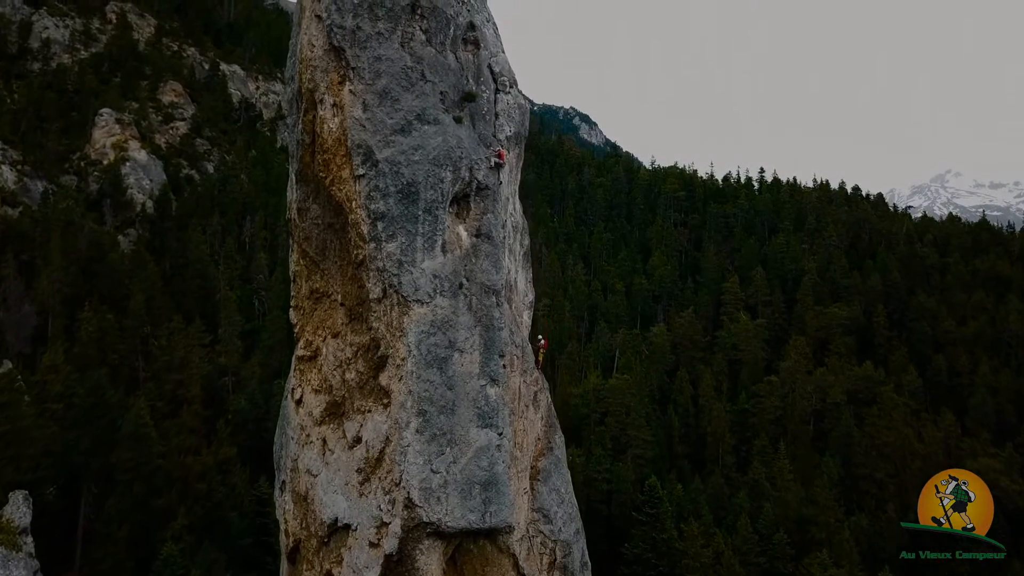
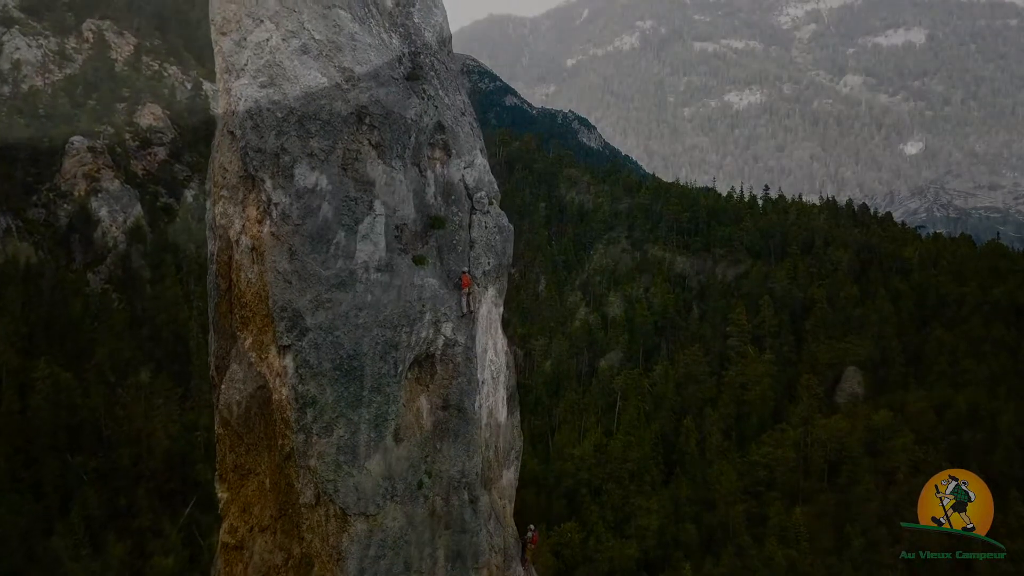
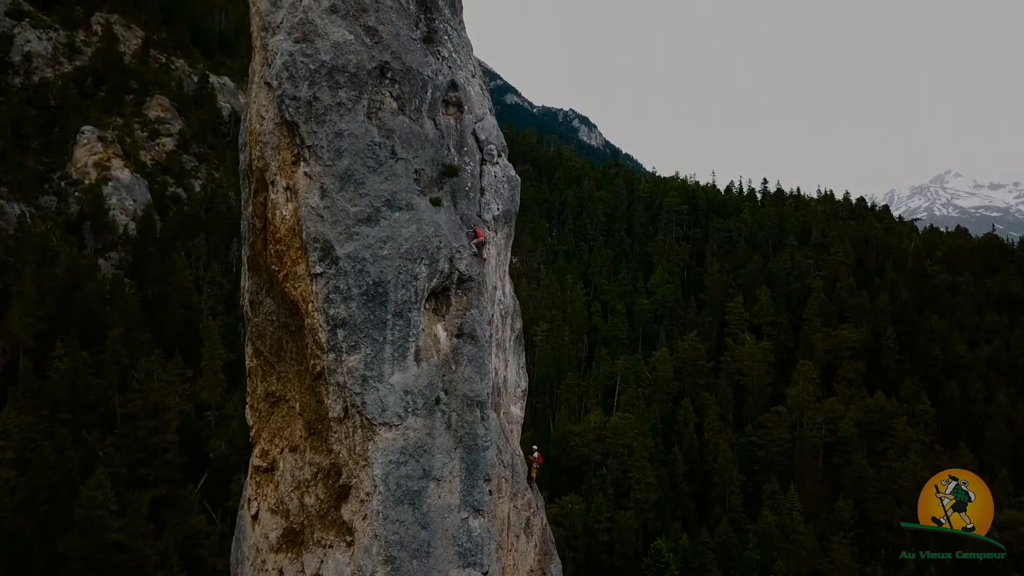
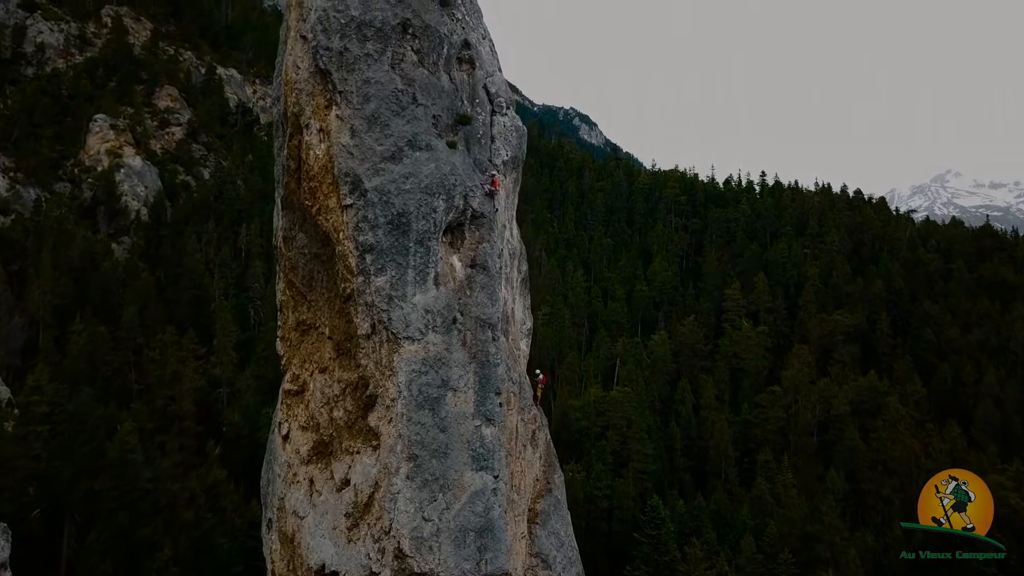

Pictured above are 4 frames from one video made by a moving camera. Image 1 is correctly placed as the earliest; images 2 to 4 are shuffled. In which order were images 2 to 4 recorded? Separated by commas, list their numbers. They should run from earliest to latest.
4, 3, 2
